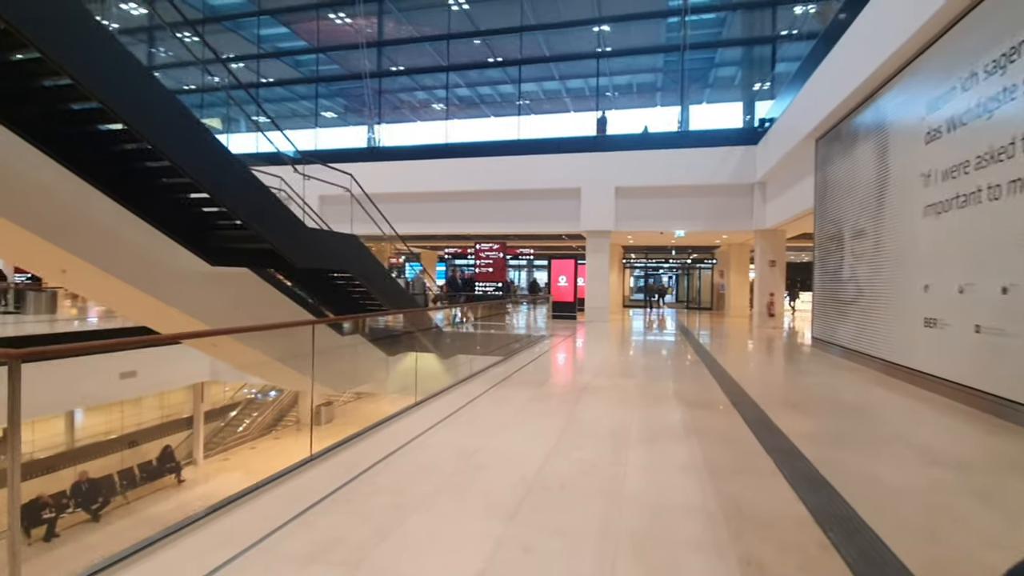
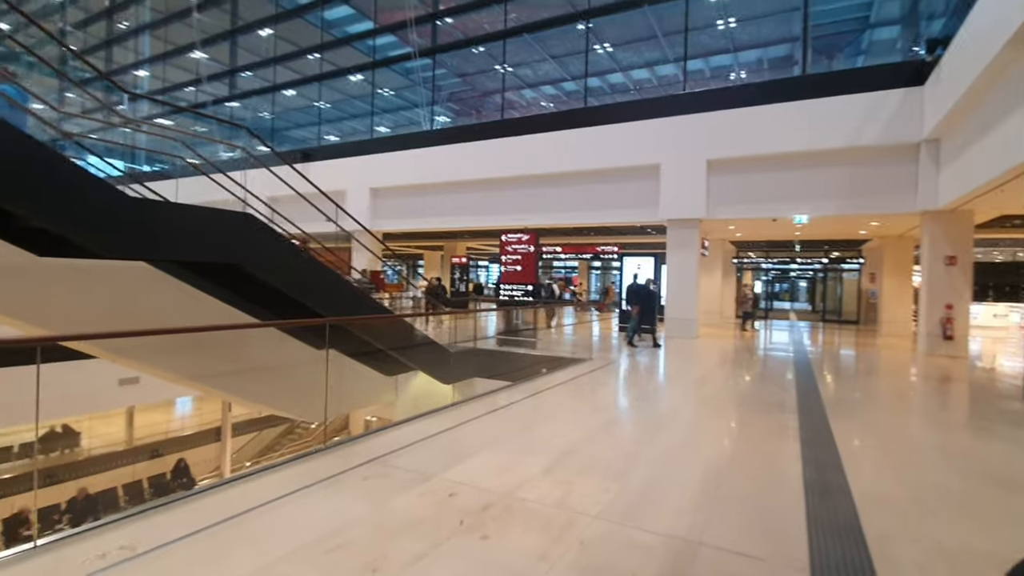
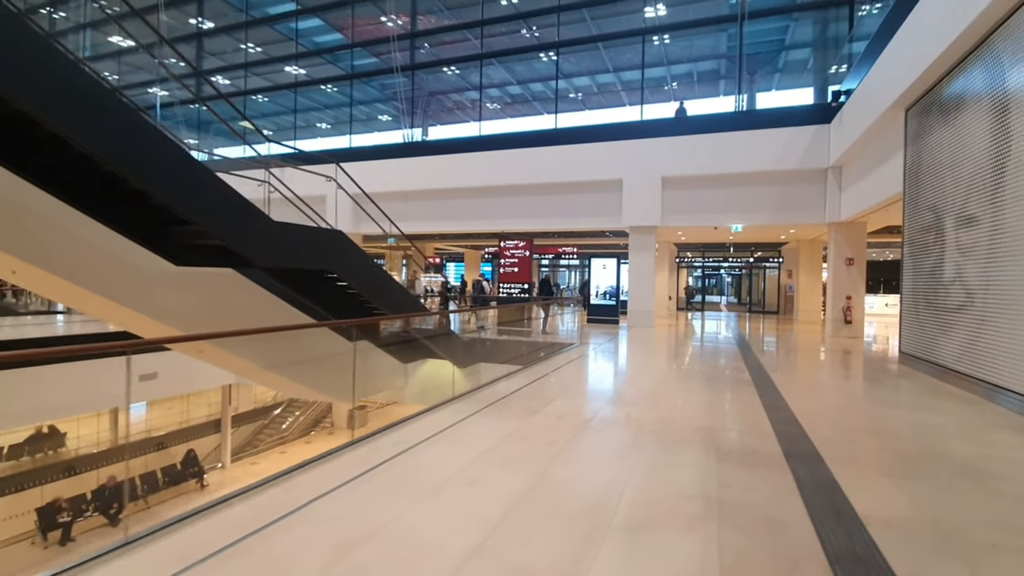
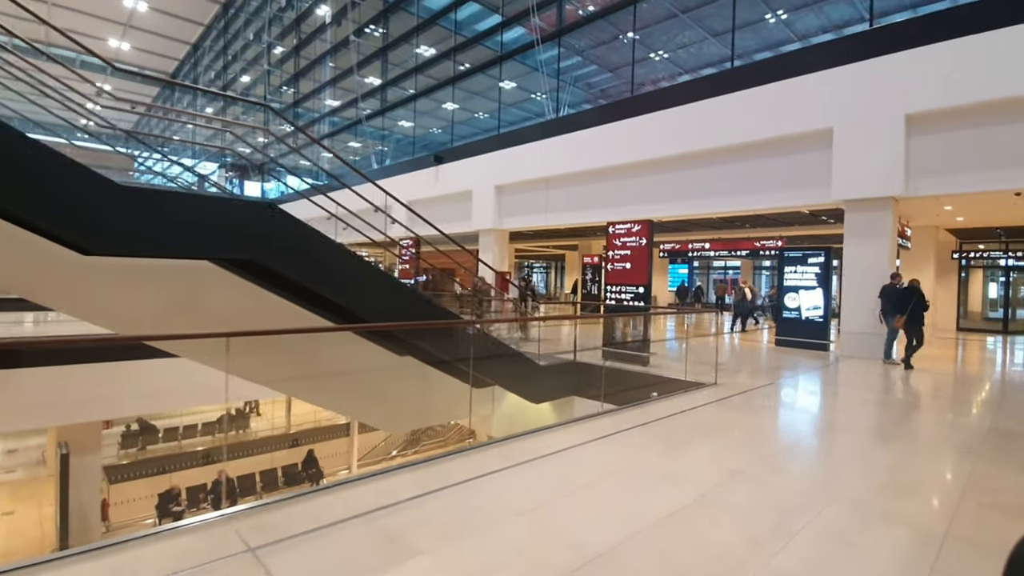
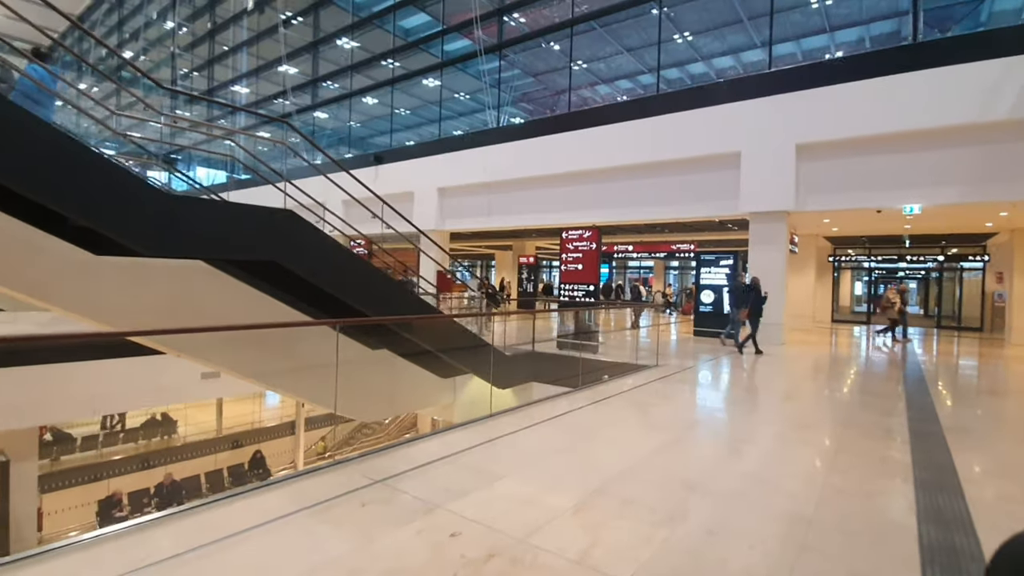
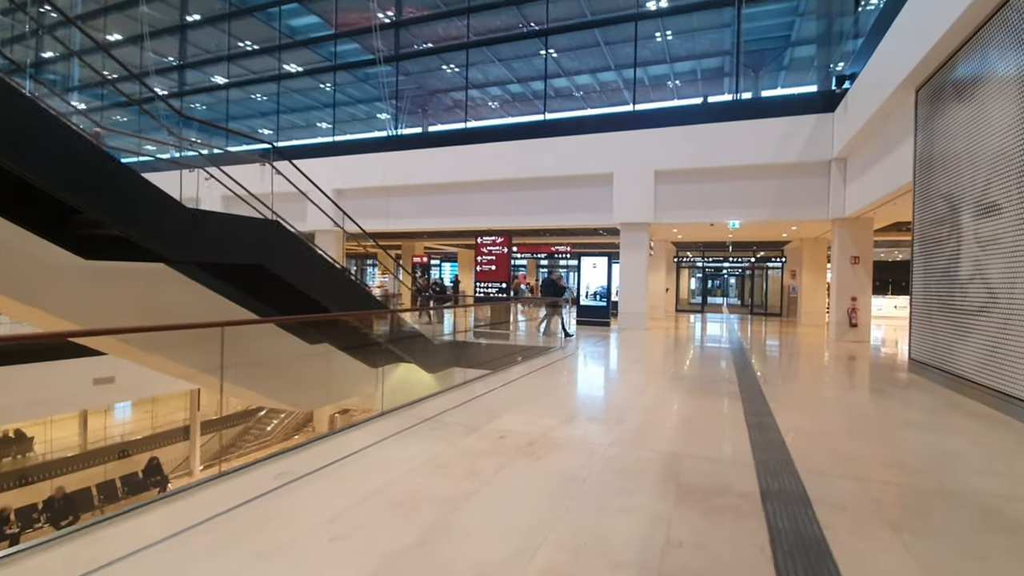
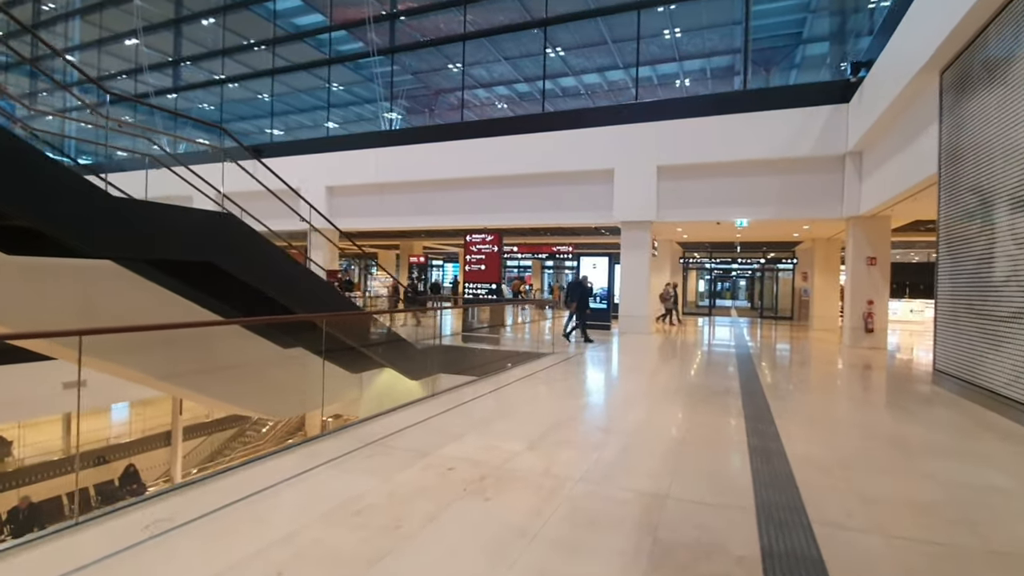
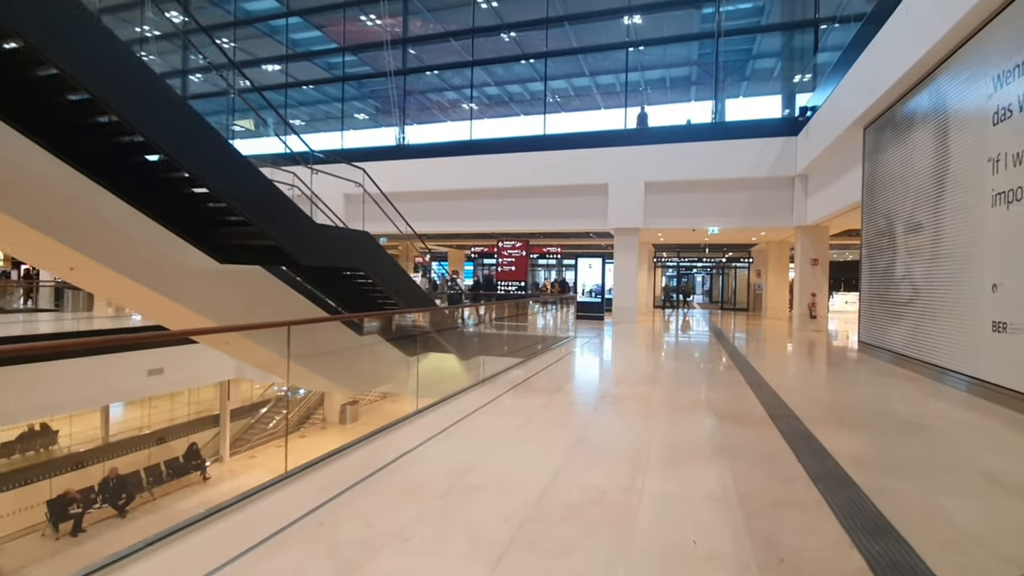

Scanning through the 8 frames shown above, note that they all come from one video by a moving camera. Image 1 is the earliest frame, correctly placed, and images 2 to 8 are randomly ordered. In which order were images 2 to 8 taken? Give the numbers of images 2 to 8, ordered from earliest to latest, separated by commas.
8, 3, 6, 7, 2, 5, 4
